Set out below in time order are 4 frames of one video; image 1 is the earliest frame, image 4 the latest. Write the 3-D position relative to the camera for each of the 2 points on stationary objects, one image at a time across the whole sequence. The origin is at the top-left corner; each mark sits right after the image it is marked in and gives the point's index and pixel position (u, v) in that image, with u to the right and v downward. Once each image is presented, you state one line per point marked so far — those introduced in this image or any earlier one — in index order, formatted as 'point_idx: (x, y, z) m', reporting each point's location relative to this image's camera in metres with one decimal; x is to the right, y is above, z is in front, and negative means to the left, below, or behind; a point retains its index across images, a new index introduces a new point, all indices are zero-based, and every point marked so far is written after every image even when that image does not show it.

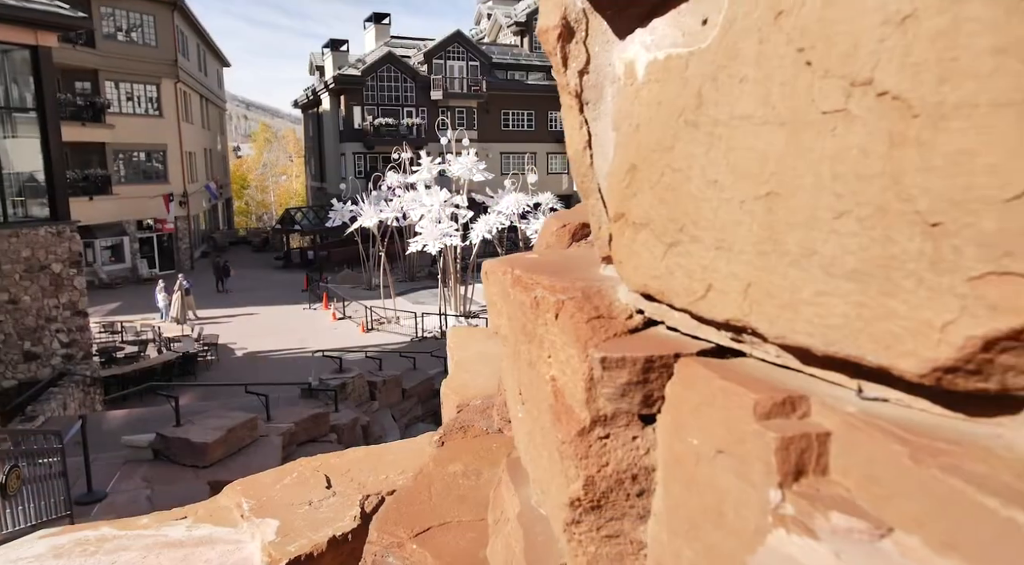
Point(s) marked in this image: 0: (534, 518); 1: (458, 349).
0: (+0.1, -1.1, +3.5) m
1: (-0.3, -0.5, +5.7) m
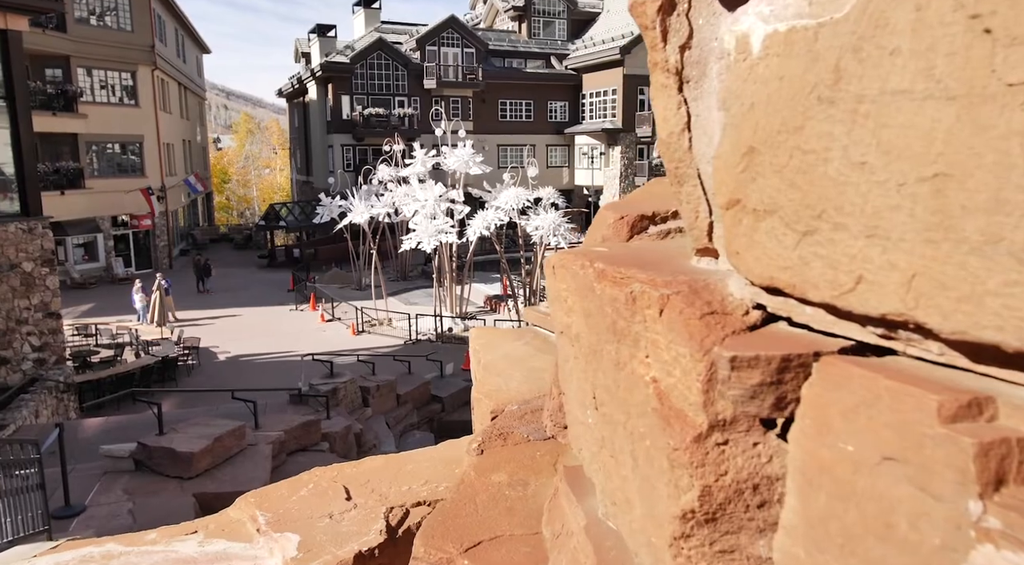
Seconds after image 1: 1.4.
0: (+0.4, -1.0, +3.3) m
1: (-0.2, -0.5, +5.4) m
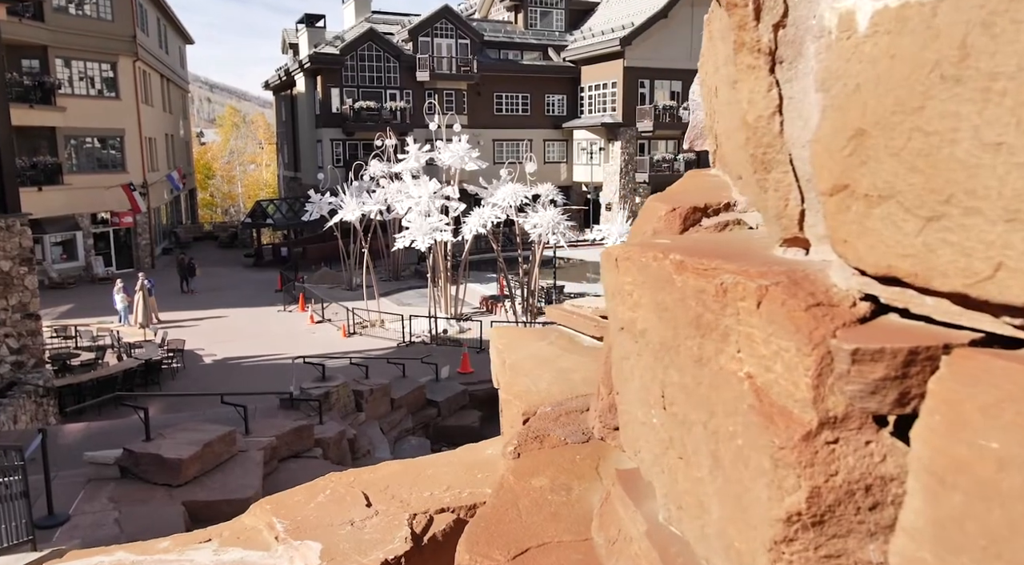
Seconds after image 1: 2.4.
0: (+0.6, -1.0, +3.1) m
1: (0.0, -0.4, +5.2) m
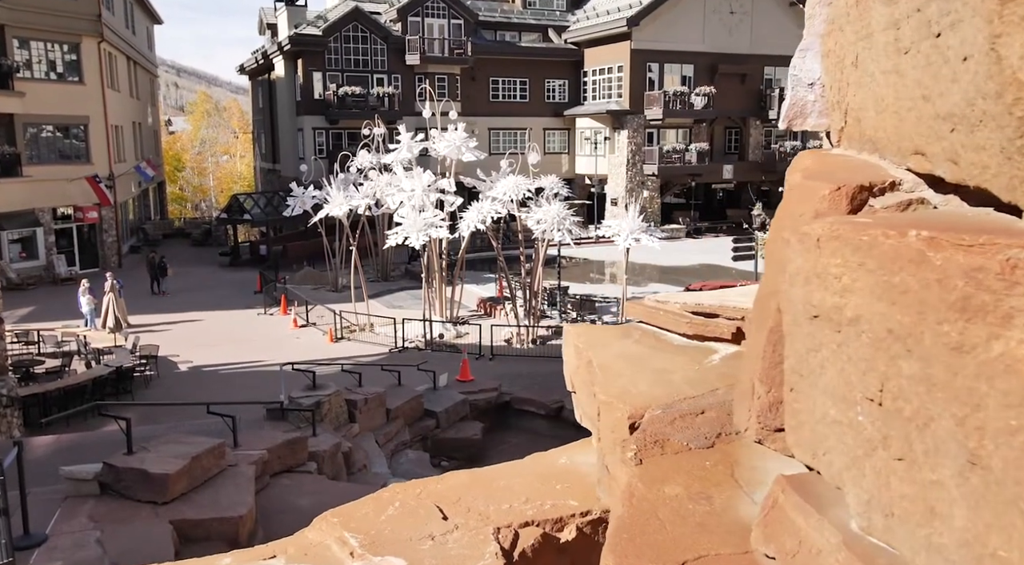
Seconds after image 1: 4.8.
0: (+1.3, -0.9, +2.8) m
1: (+0.5, -0.4, +4.8) m
